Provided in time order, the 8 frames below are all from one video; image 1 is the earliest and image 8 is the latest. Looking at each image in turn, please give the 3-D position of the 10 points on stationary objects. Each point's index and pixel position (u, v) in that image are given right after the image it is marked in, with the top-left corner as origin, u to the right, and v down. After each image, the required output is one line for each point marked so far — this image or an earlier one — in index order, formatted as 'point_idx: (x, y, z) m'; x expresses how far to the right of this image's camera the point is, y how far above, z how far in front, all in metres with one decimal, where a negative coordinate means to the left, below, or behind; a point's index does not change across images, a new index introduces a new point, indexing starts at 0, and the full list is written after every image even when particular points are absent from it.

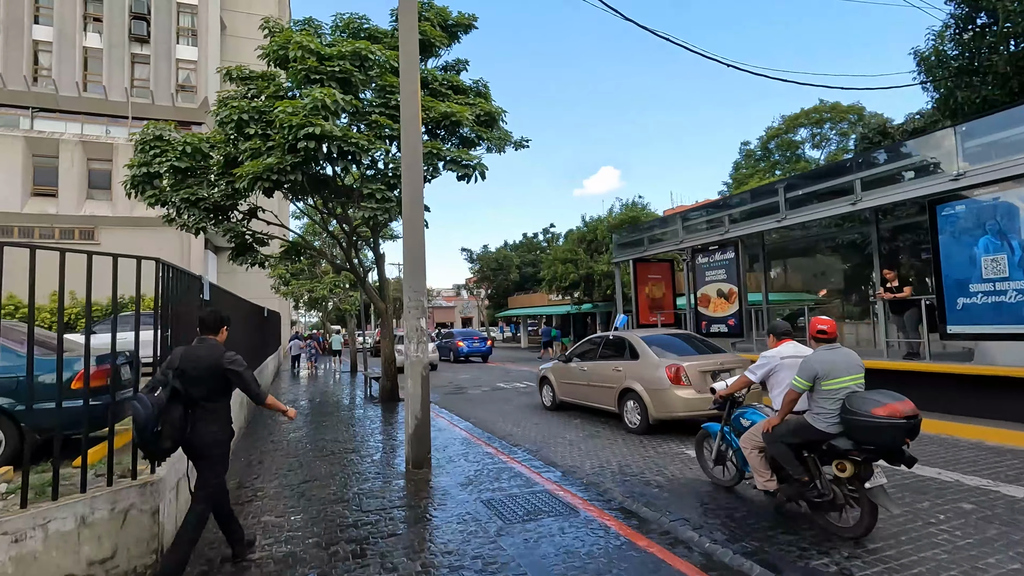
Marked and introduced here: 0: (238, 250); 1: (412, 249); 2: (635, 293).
0: (-6.4, +0.9, +12.5) m
1: (-1.3, +0.4, +6.9) m
2: (+3.8, -0.2, +16.6) m
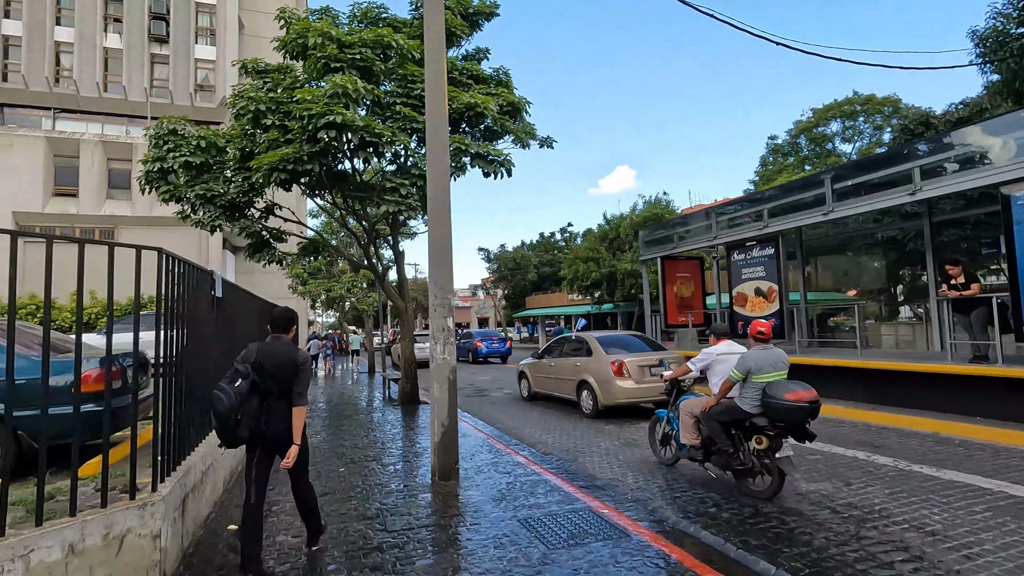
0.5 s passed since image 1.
0: (-5.8, +0.9, +12.2) m
1: (-0.9, +0.5, +6.4) m
2: (+4.5, -0.1, +16.0) m
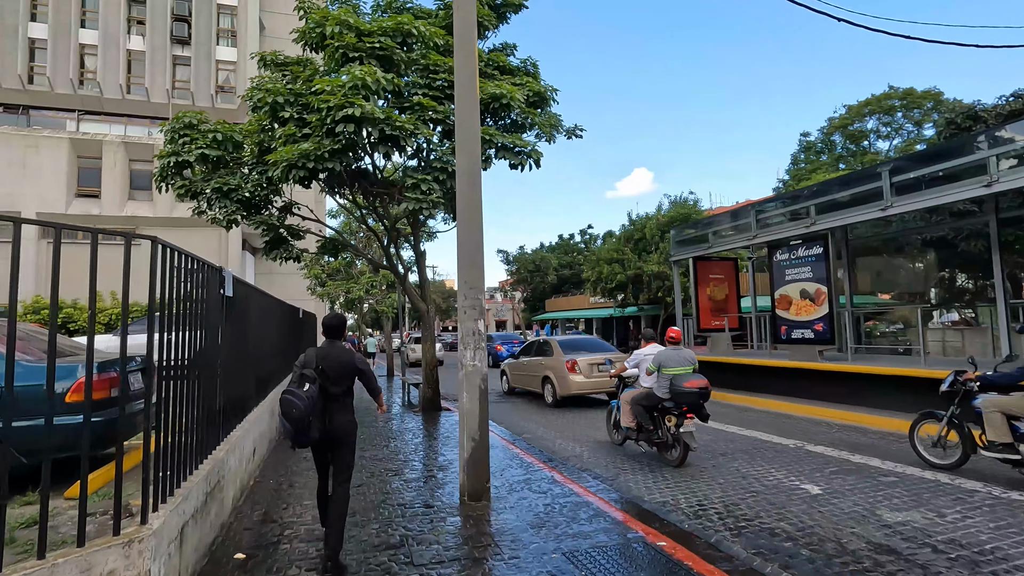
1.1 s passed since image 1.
0: (-5.3, +0.9, +11.7) m
1: (-0.5, +0.5, +5.8) m
2: (+5.2, -0.2, +15.2) m
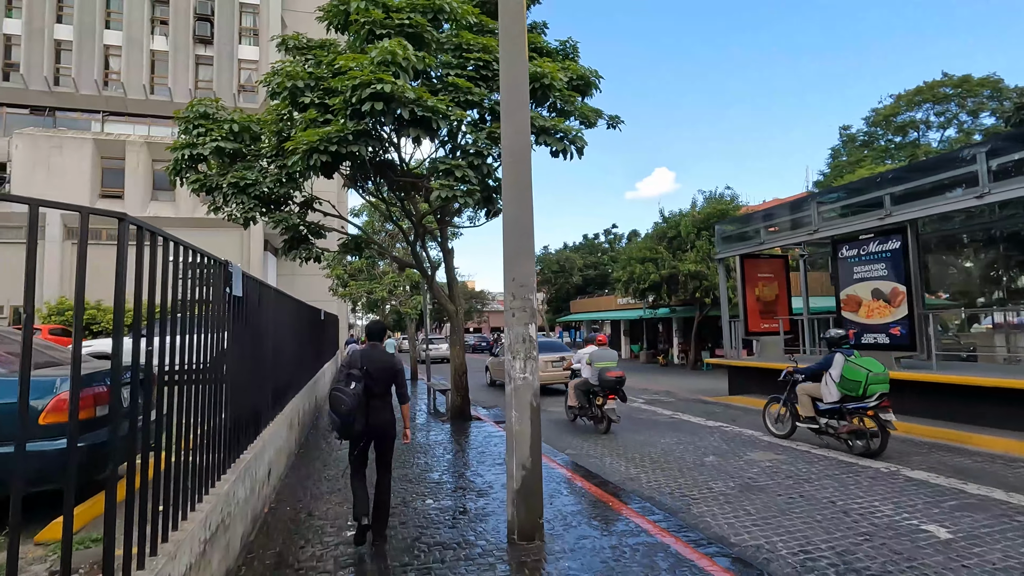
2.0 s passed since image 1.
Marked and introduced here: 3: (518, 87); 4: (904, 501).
0: (-4.5, +0.9, +11.0) m
1: (0.0, +0.5, +4.9) m
2: (+6.0, -0.2, +14.1) m
3: (+0.1, +1.9, +5.1) m
4: (+4.0, -2.2, +5.5) m
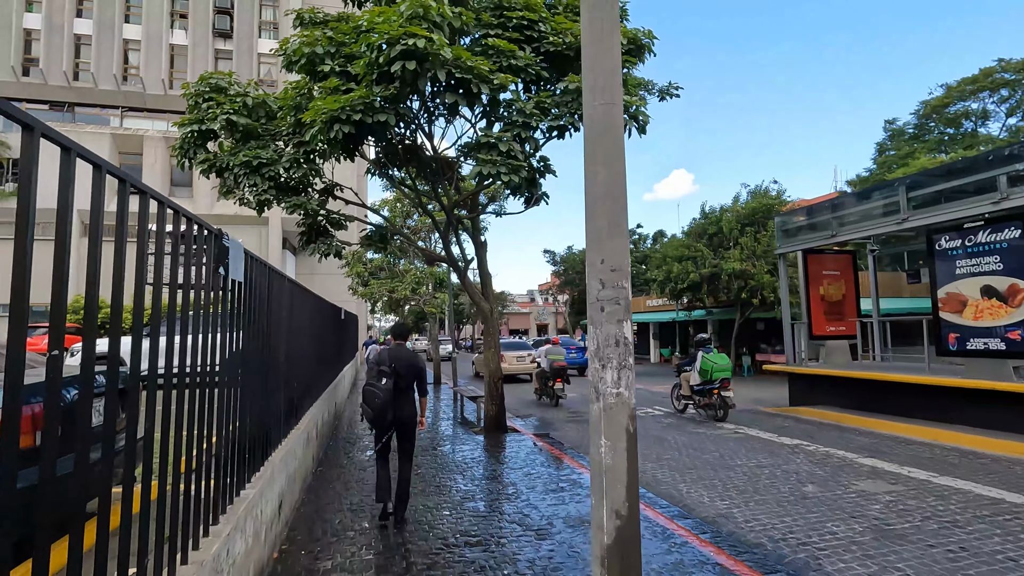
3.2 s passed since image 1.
0: (-3.7, +1.0, +9.9) m
1: (+0.6, +0.6, +3.7) m
2: (+6.9, -0.2, +12.7) m
3: (+0.7, +2.0, +3.9) m
4: (+4.6, -2.1, +4.1) m
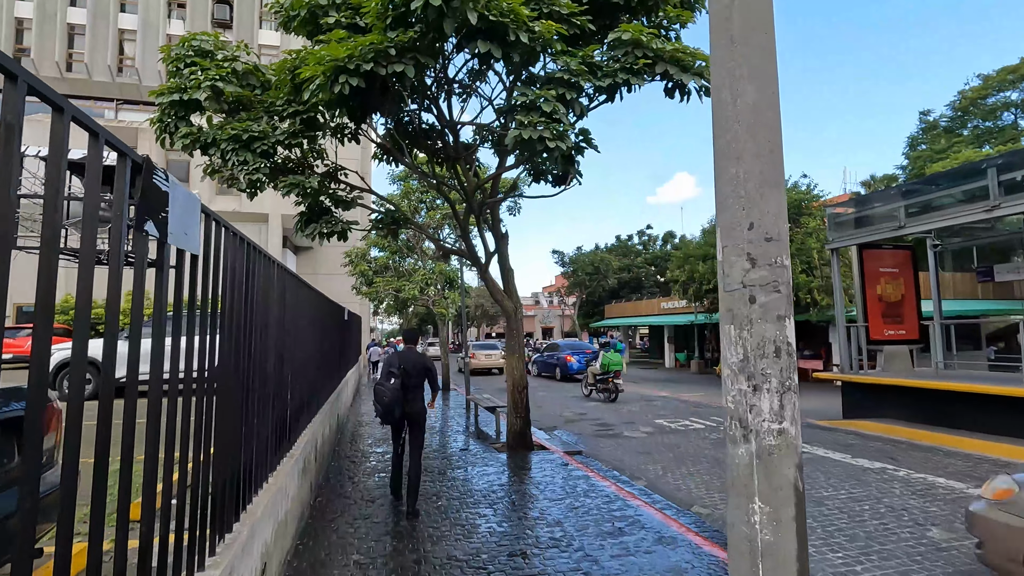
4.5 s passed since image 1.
0: (-3.3, +1.1, +8.6) m
1: (+1.0, +0.7, +2.4) m
2: (+7.4, -0.1, +11.4) m
3: (+1.1, +2.1, +2.6) m
4: (+5.0, -2.0, +2.8) m
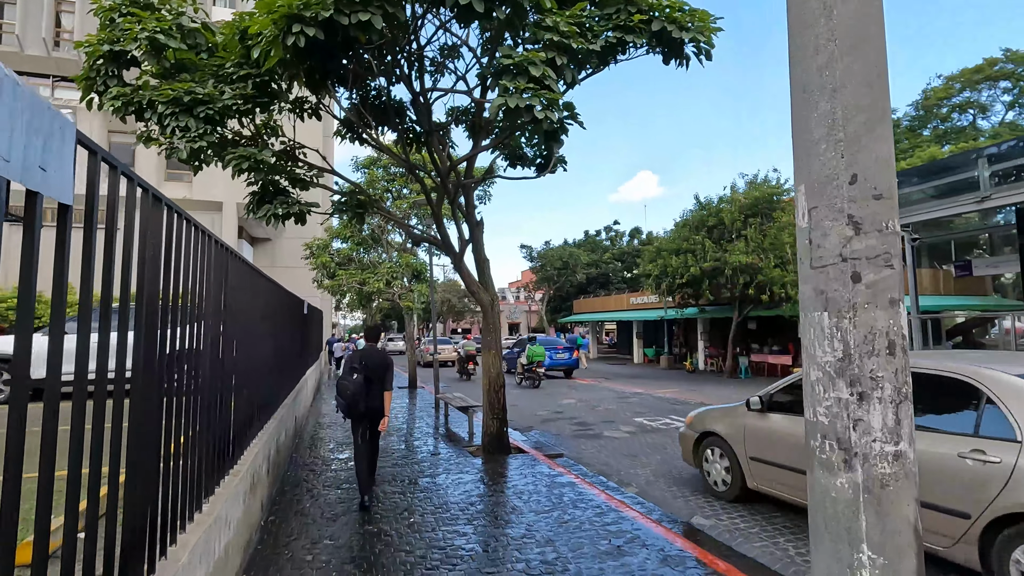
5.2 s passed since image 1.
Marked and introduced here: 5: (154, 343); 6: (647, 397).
0: (-3.6, +1.2, +7.7) m
1: (+1.1, +0.8, +1.8) m
2: (+6.8, 0.0, +11.2) m
3: (+1.2, +2.2, +2.0) m
4: (+5.0, -1.9, +2.5) m
5: (-1.8, -0.3, +2.5) m
6: (+3.7, -3.0, +14.9) m
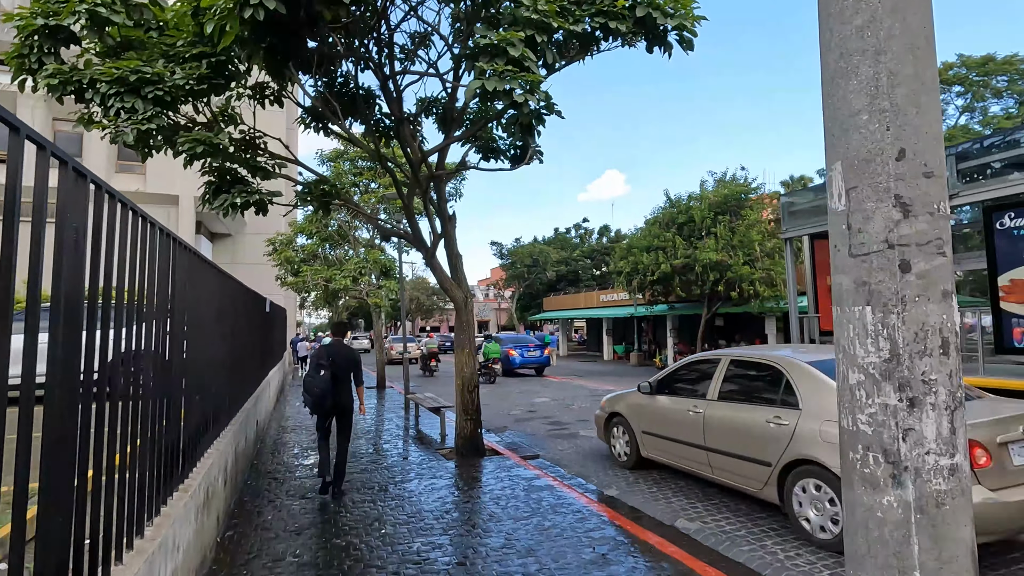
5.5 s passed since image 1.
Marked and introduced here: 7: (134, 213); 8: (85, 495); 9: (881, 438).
0: (-3.9, +1.3, +7.2) m
1: (+1.1, +0.8, +1.6) m
2: (+6.3, +0.1, +11.3) m
3: (+1.2, +2.2, +1.8) m
4: (+5.0, -1.9, +2.5) m
5: (-1.8, -0.3, +2.2) m
6: (+3.0, -2.9, +14.9) m
7: (-2.1, +0.4, +2.9) m
8: (-1.8, -1.0, +2.2) m
9: (+1.1, -0.4, +1.5) m
